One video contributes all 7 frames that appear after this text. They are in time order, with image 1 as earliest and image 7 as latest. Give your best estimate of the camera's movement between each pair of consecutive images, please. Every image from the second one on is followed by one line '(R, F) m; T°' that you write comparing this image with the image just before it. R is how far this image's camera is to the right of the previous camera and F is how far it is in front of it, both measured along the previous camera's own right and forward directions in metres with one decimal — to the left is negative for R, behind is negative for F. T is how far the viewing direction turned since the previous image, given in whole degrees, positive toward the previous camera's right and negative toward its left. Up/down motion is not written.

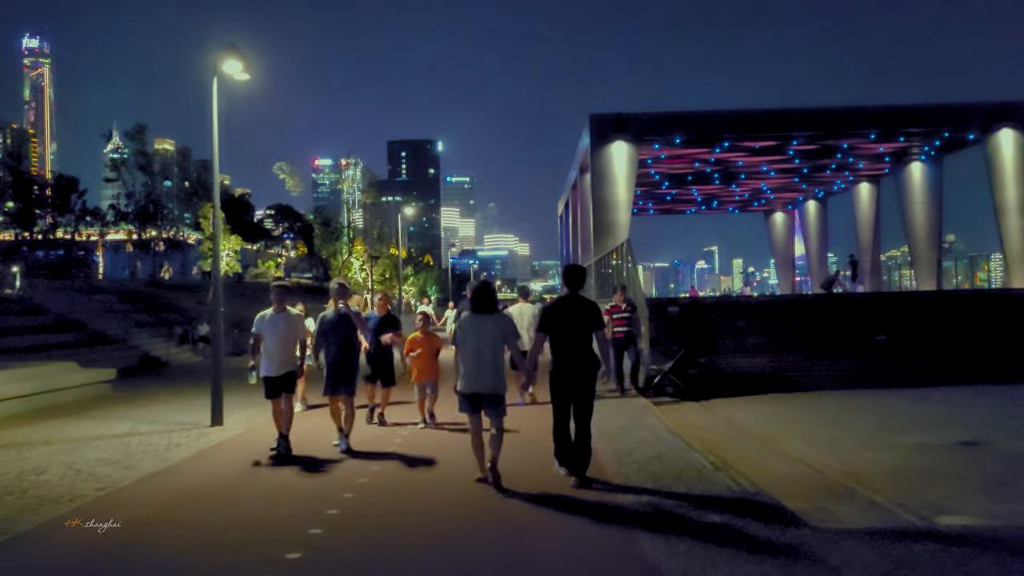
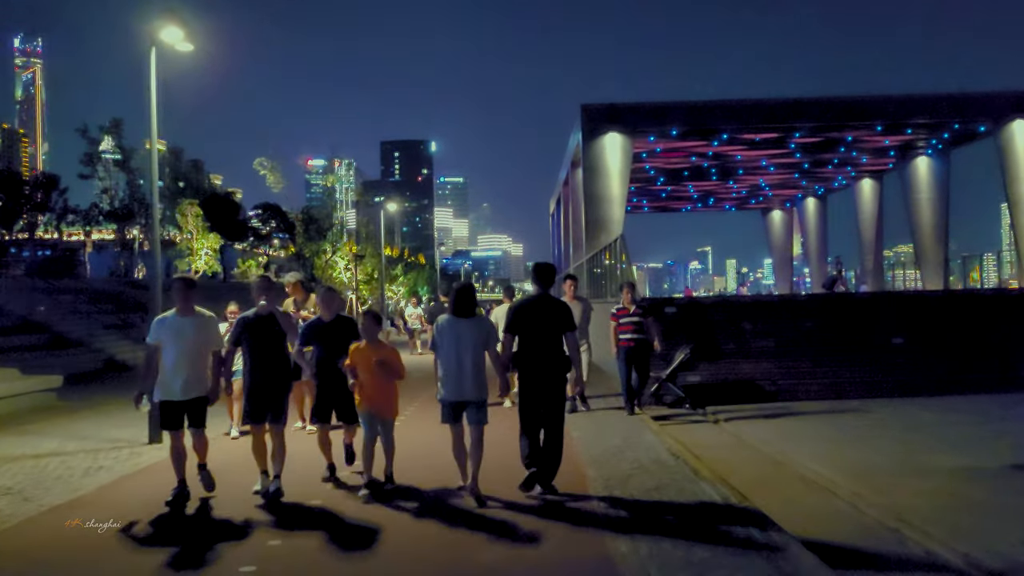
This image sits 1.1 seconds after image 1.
(+0.2, +1.6) m; 0°
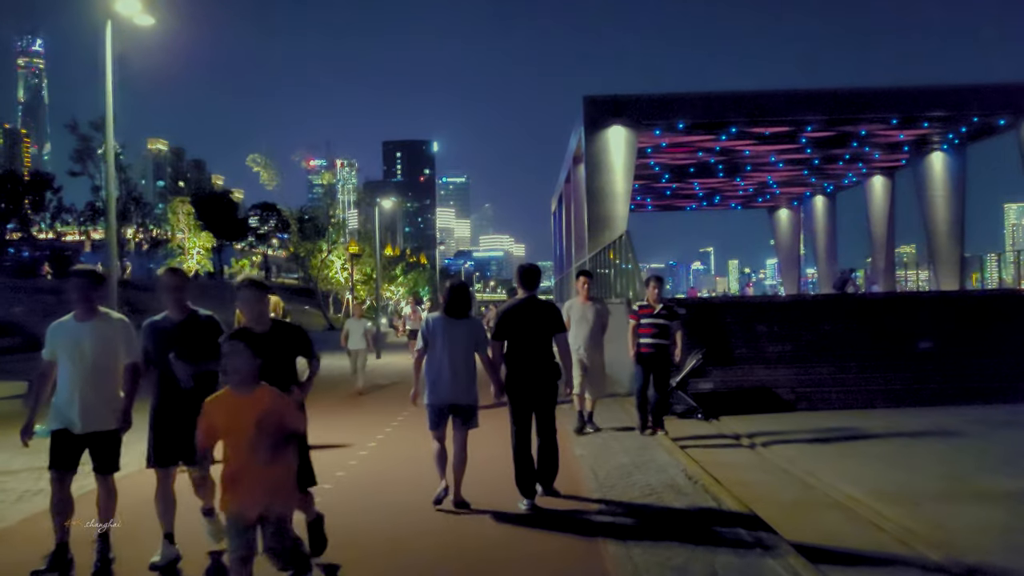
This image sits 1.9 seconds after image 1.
(+0.1, +1.2) m; 0°
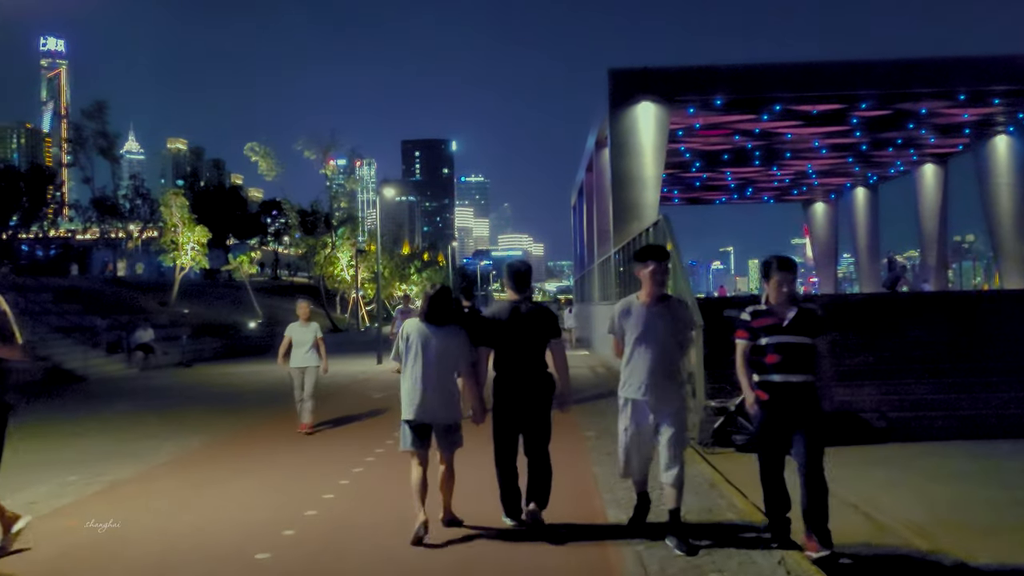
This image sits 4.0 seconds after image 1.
(+0.1, +3.1) m; -1°
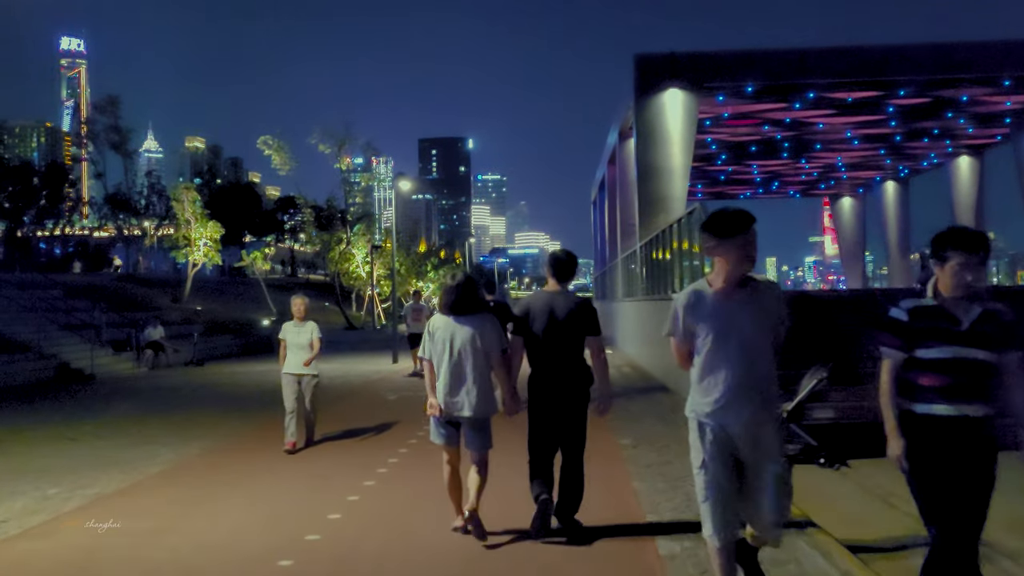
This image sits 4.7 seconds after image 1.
(-0.1, +1.0) m; -1°
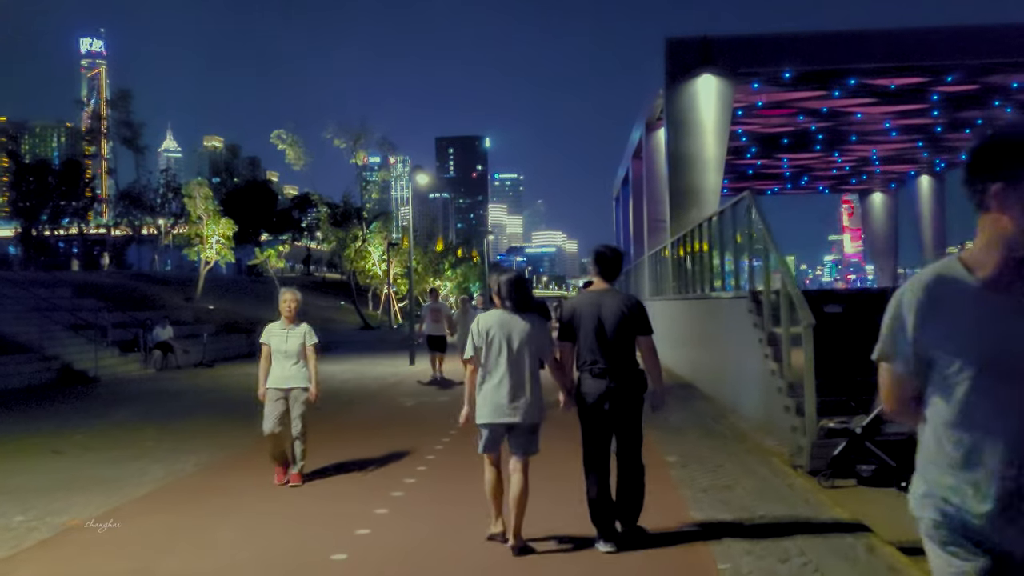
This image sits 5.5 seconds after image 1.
(-0.1, +1.2) m; -1°
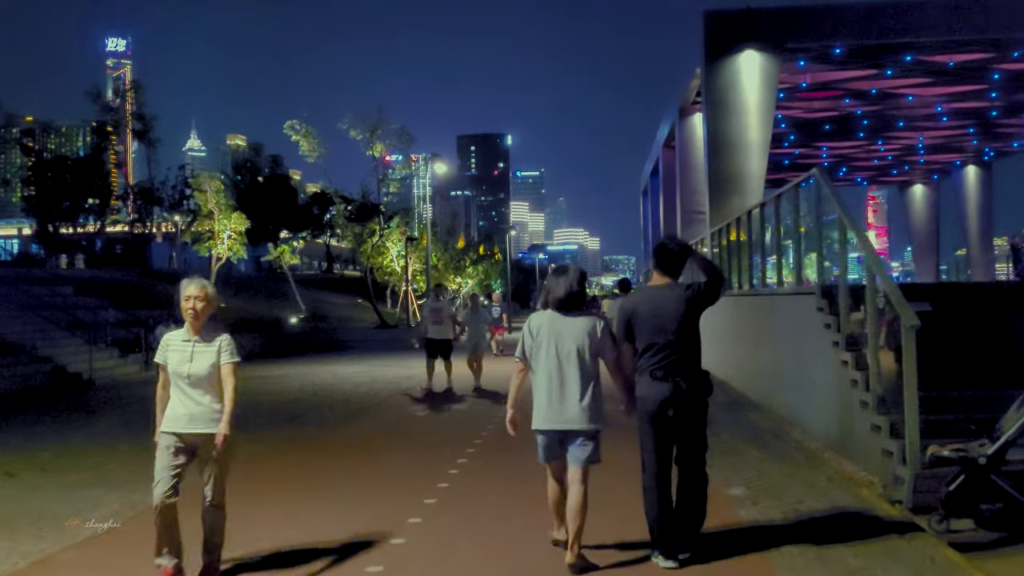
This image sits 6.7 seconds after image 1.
(-0.1, +1.7) m; -1°
